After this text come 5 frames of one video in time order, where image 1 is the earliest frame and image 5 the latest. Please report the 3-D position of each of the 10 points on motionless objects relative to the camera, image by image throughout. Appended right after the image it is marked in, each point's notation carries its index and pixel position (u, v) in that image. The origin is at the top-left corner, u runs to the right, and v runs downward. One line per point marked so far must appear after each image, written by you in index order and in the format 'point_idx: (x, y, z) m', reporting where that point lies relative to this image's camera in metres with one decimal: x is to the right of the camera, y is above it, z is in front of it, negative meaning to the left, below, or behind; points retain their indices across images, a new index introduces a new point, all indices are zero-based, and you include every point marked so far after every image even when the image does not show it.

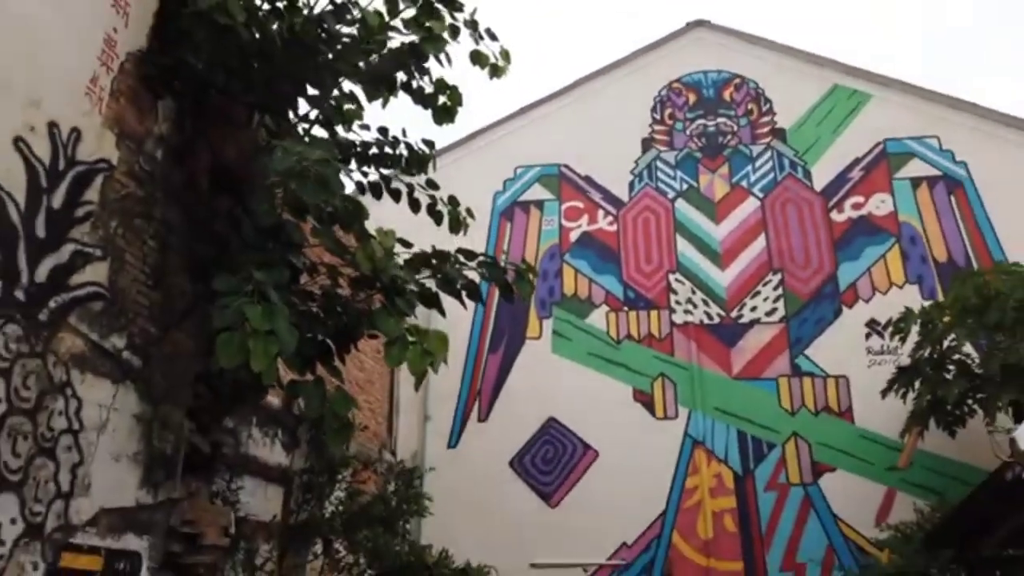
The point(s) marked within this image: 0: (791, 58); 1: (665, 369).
0: (+3.5, +2.9, +9.6) m
1: (+1.7, -0.9, +8.4) m
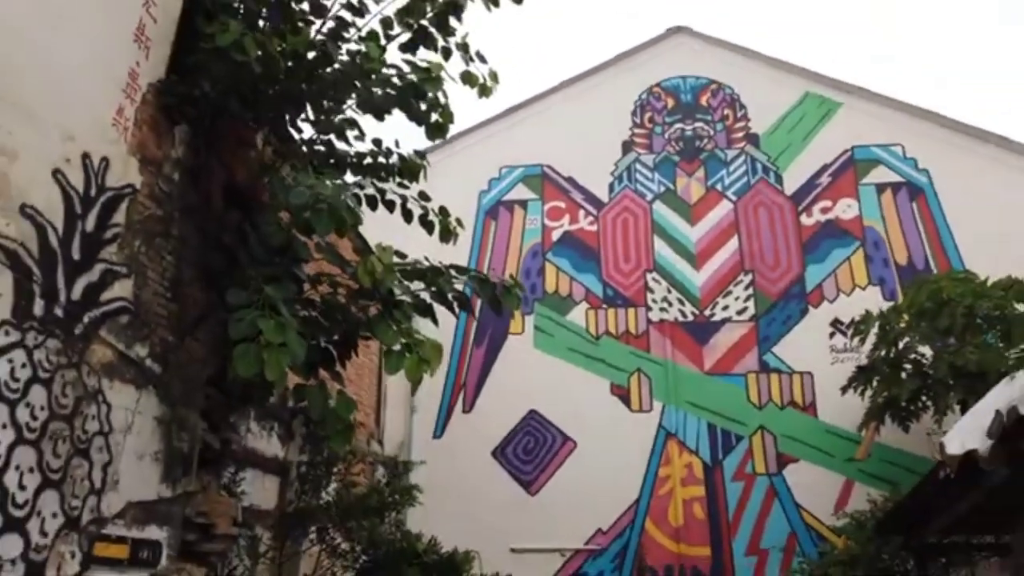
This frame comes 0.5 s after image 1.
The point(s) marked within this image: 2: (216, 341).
0: (+3.3, +2.9, +10.0) m
1: (+1.5, -0.9, +8.8) m
2: (-1.7, -0.3, +4.4) m
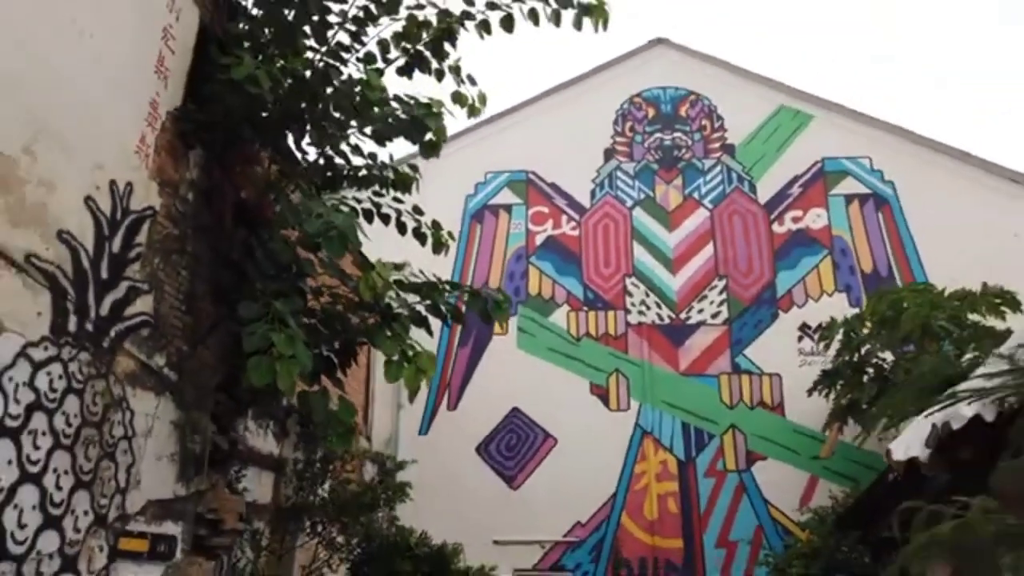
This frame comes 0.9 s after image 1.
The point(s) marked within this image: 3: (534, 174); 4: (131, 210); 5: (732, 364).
0: (+3.1, +2.8, +10.4) m
1: (+1.3, -0.9, +9.2) m
2: (-1.7, -0.4, +4.7) m
3: (+0.3, +1.5, +10.2) m
4: (-2.0, +0.4, +4.0) m
5: (+2.6, -0.9, +9.1) m
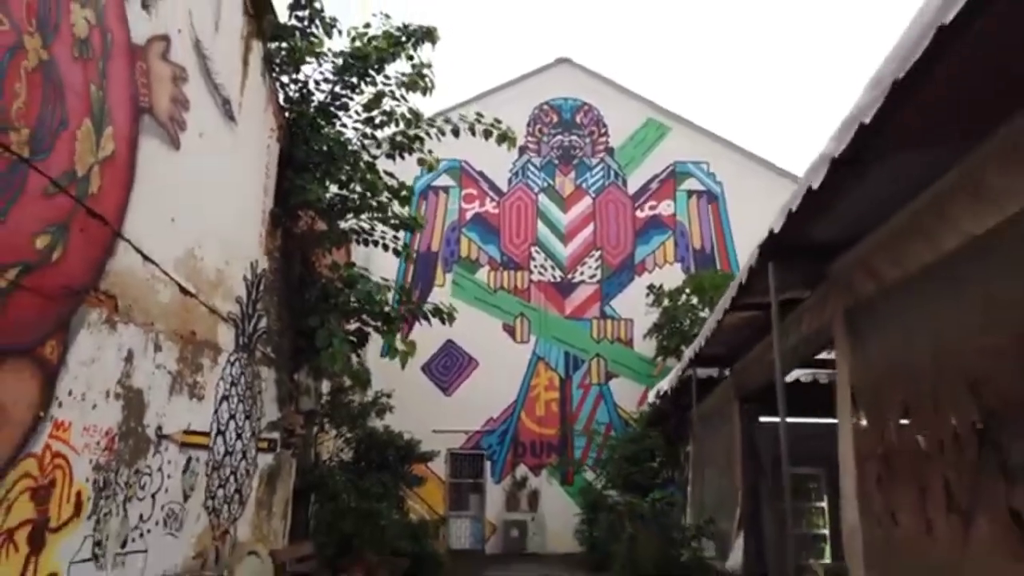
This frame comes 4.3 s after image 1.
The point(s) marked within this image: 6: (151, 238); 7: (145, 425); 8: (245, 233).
0: (+2.0, +3.5, +13.9) m
1: (+0.2, -0.4, +13.1) m
2: (-2.3, -0.5, +8.2) m
3: (-0.8, +2.2, +13.6) m
4: (-2.5, +0.1, +7.4) m
5: (+1.5, -0.4, +13.1) m
6: (-2.6, +0.4, +5.5) m
7: (-2.6, -1.0, +5.5) m
8: (-2.5, +0.5, +7.1) m
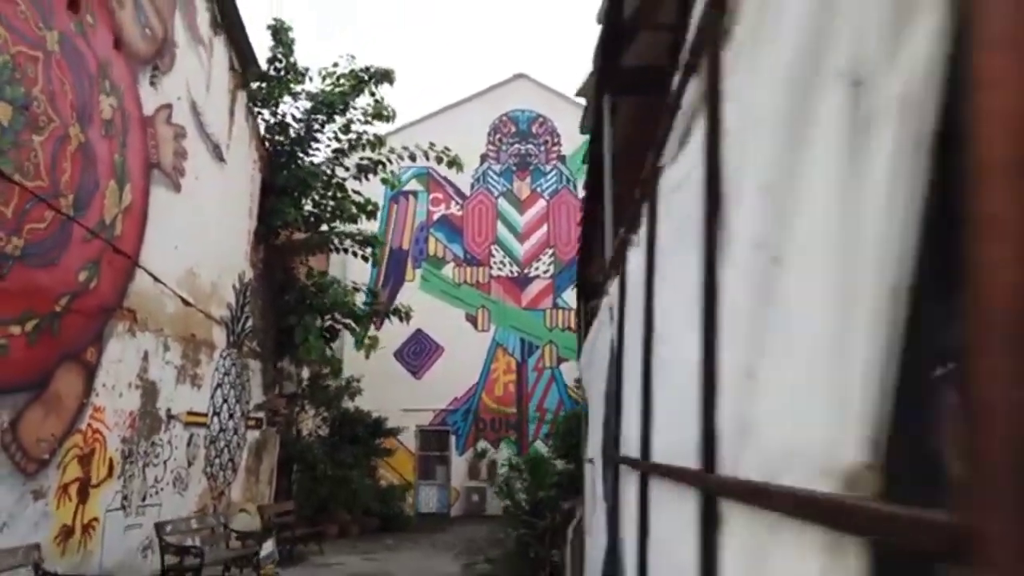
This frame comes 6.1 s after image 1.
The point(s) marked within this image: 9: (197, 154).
0: (+1.2, +3.6, +15.4) m
1: (-0.5, -0.3, +14.8) m
2: (-3.0, -0.6, +9.9) m
3: (-1.6, +2.3, +15.1) m
4: (-3.1, +0.1, +9.0) m
5: (+0.8, -0.3, +14.8) m
6: (-3.3, +0.2, +7.1) m
7: (-3.3, -1.1, +7.1) m
8: (-3.2, +0.4, +8.7) m
9: (-3.2, +1.3, +7.8) m
